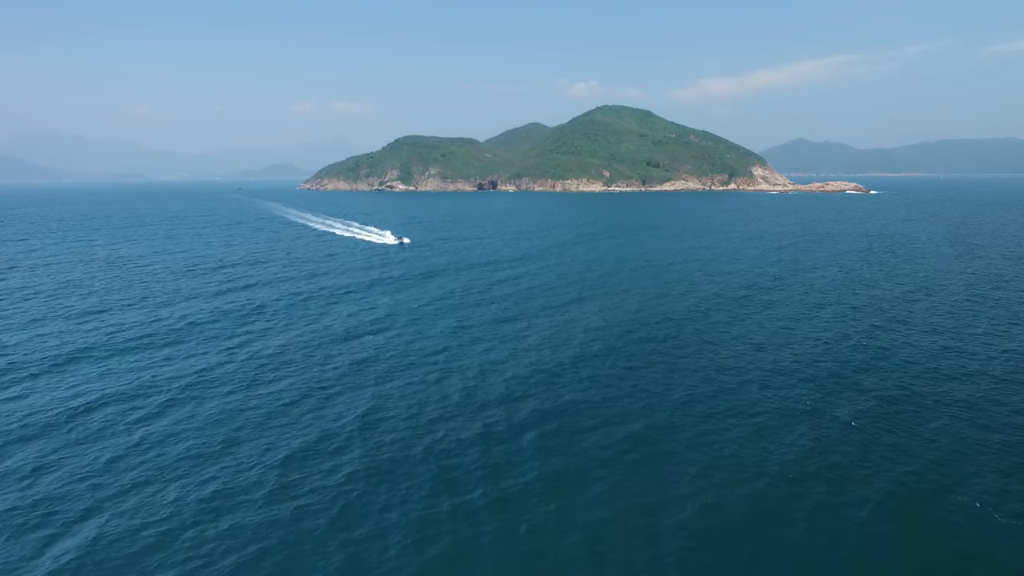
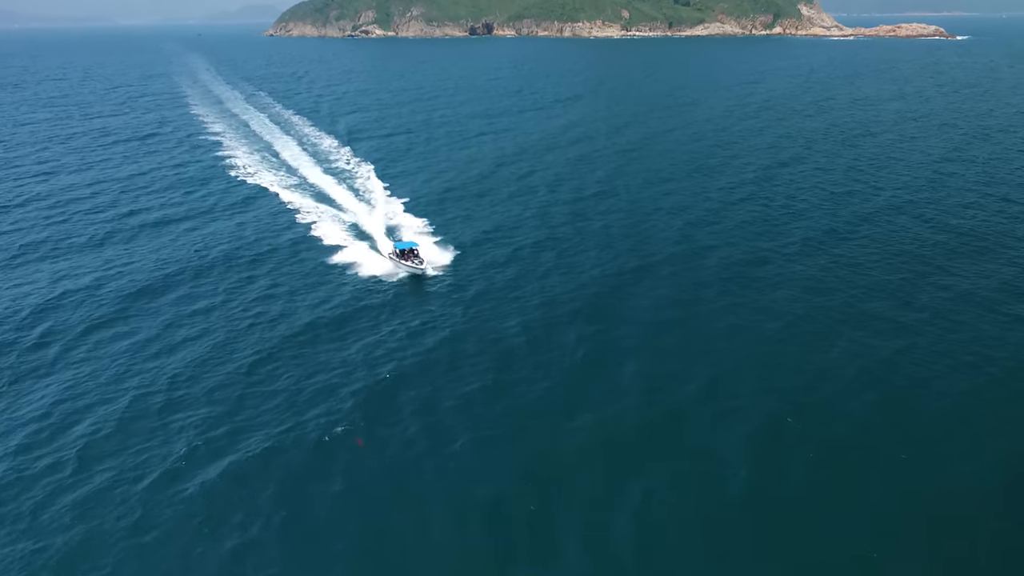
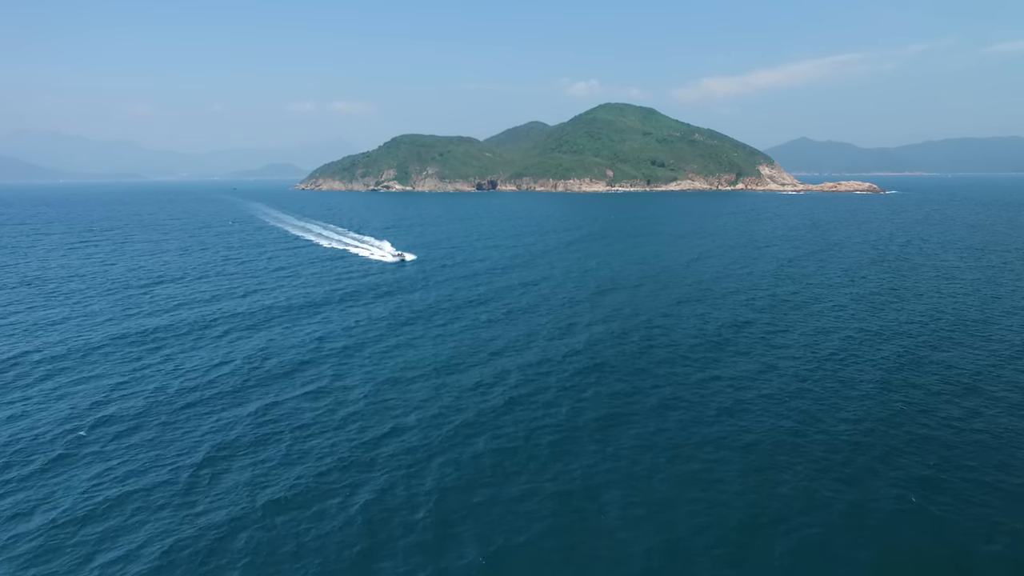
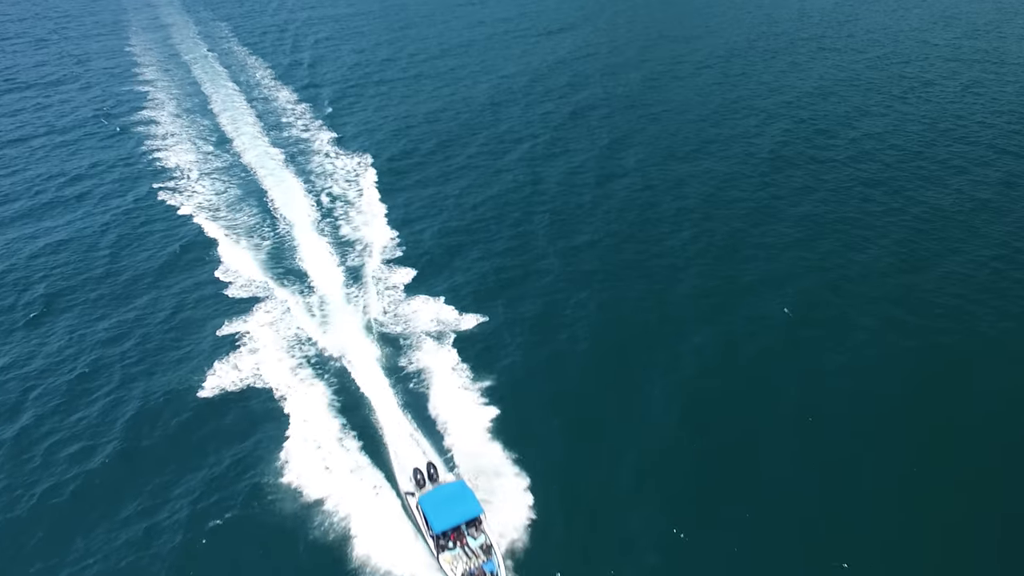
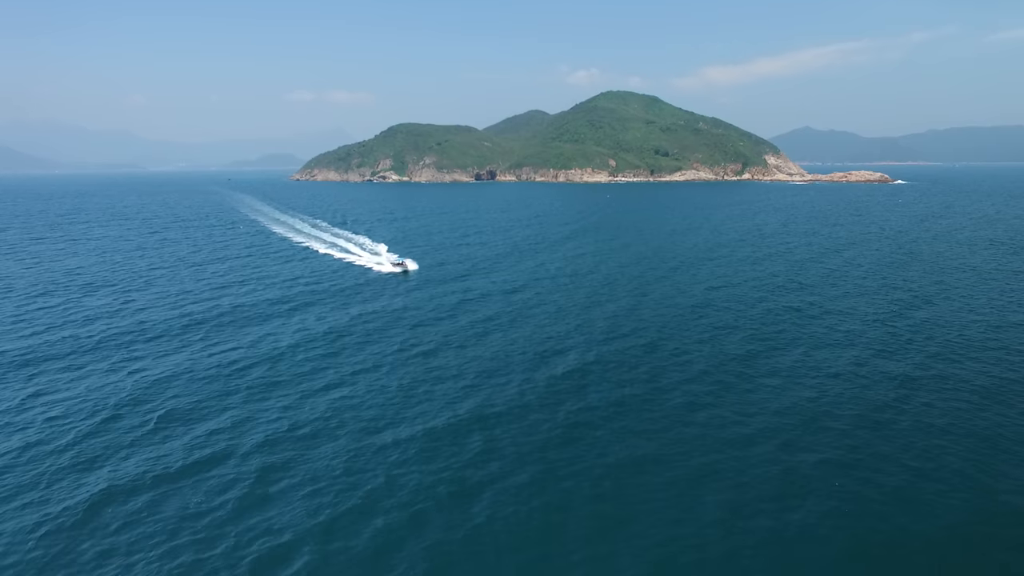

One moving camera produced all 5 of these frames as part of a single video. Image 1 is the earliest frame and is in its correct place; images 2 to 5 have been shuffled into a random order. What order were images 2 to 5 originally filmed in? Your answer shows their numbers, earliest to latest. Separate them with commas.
3, 5, 2, 4
